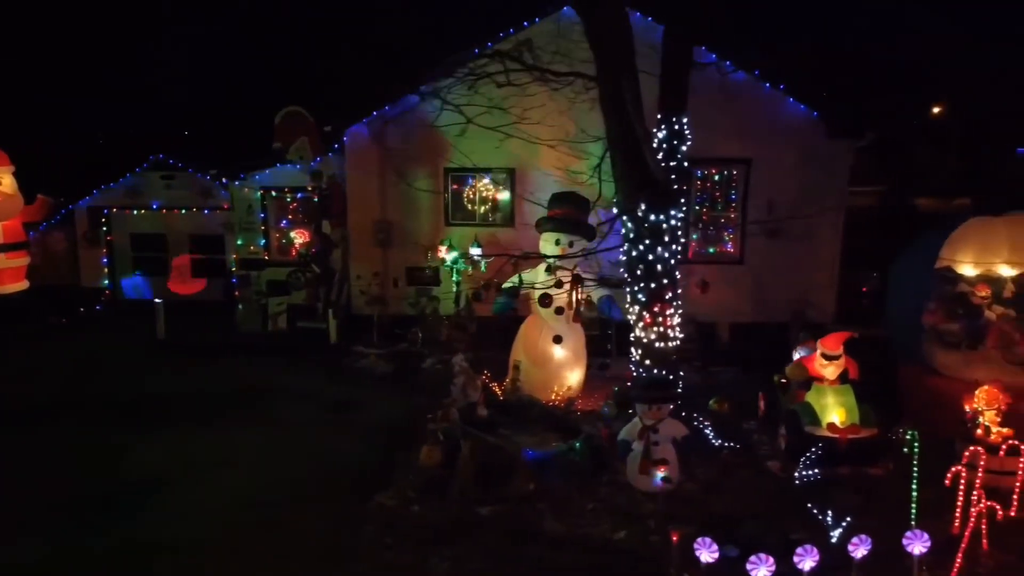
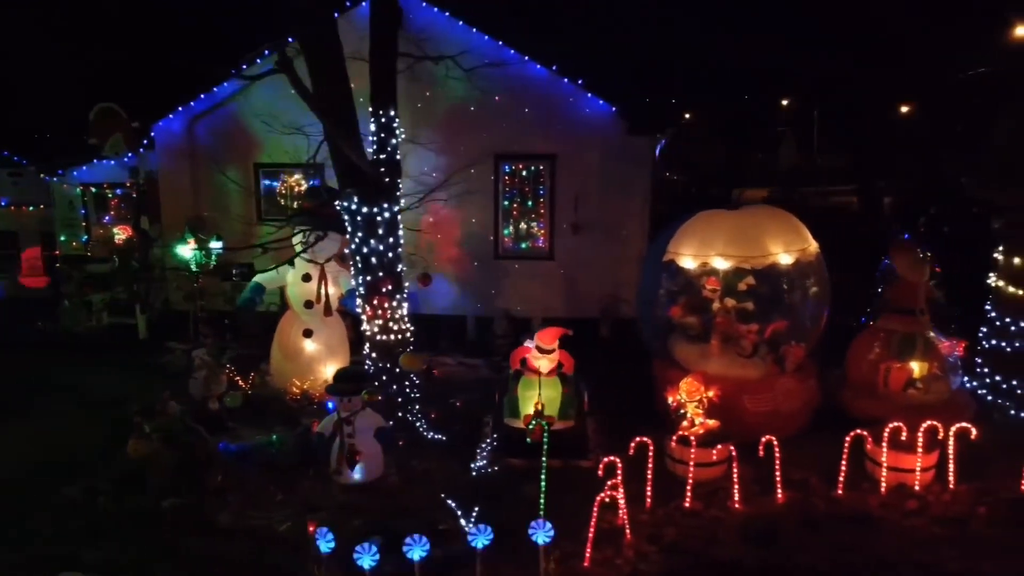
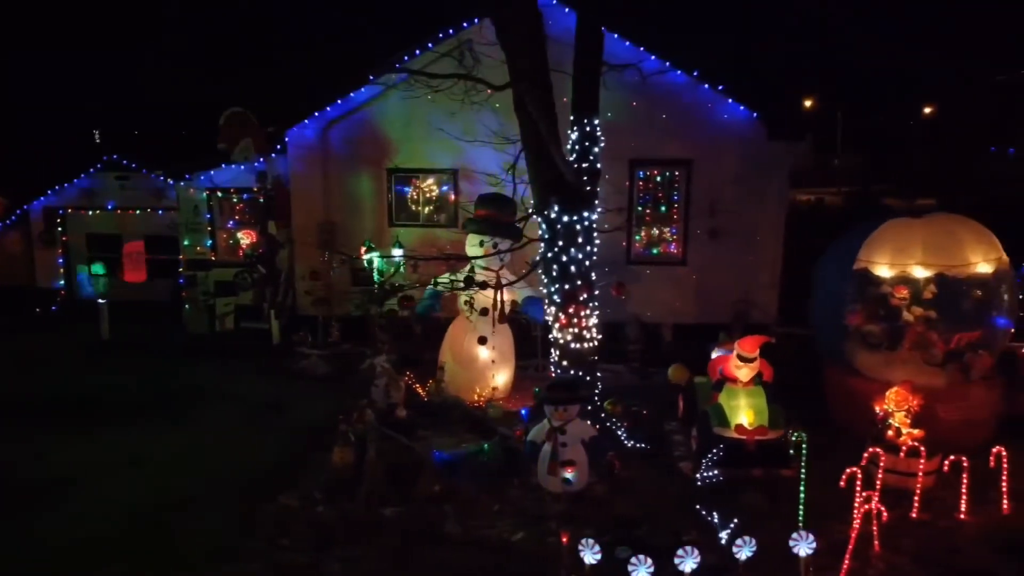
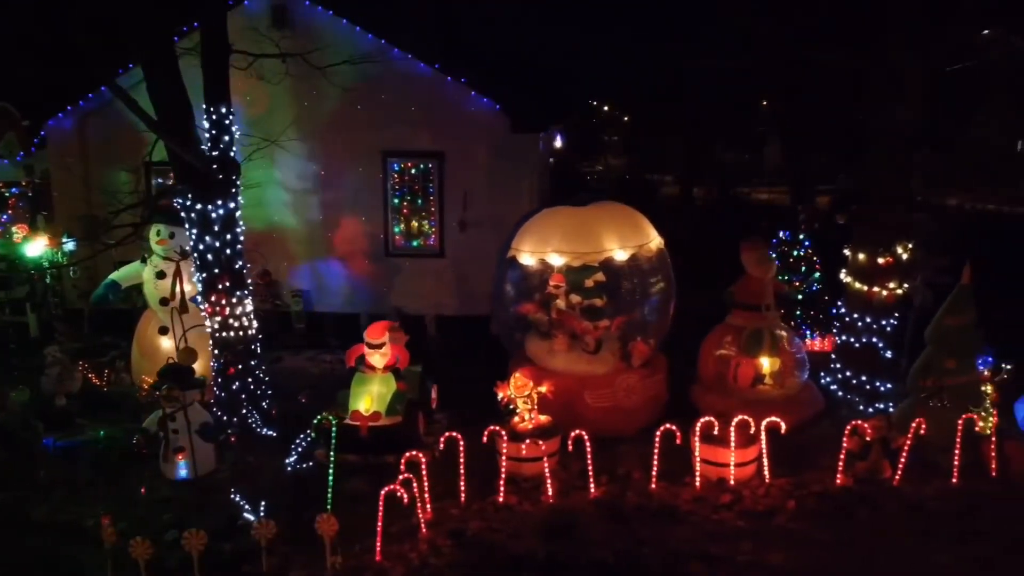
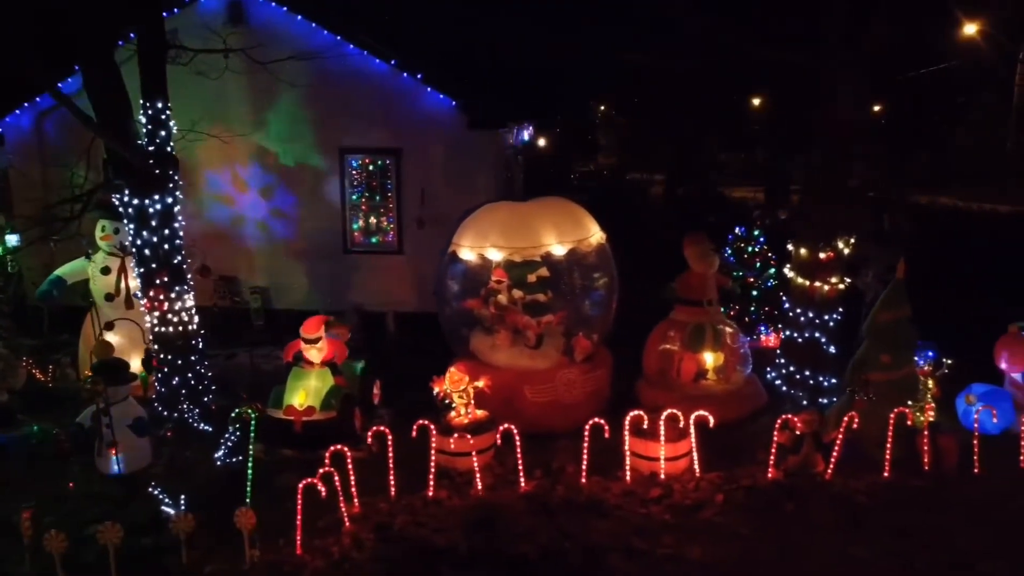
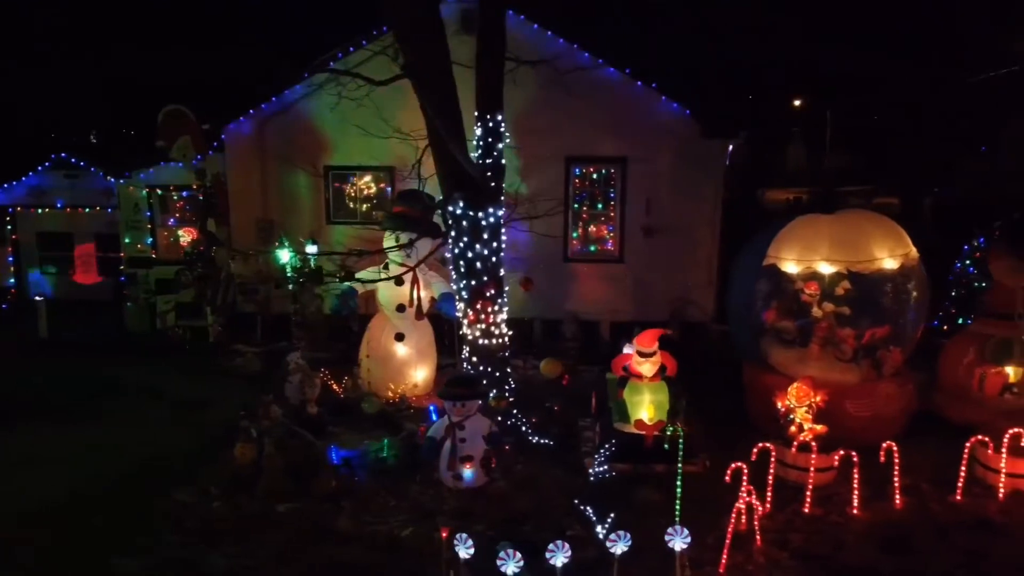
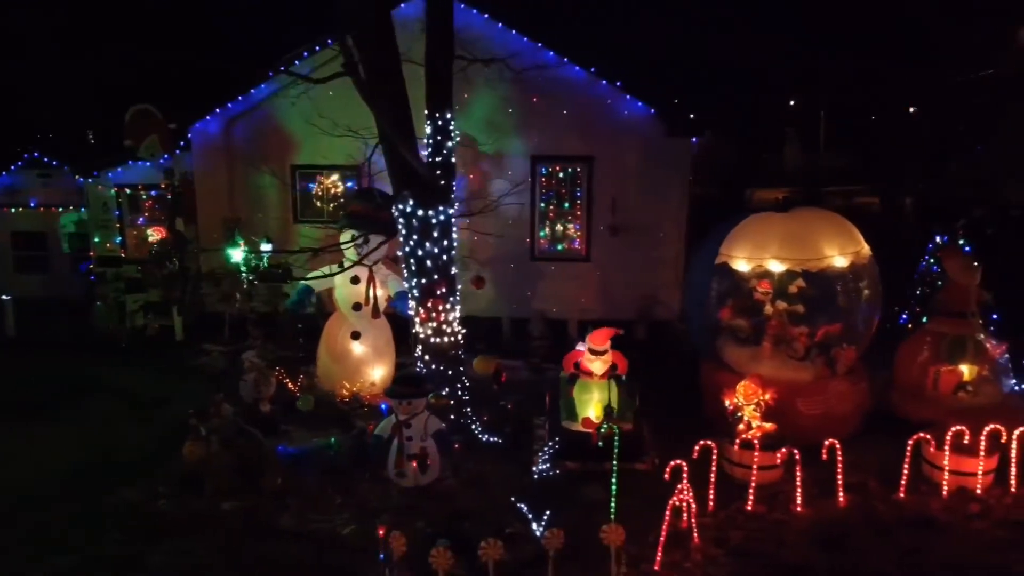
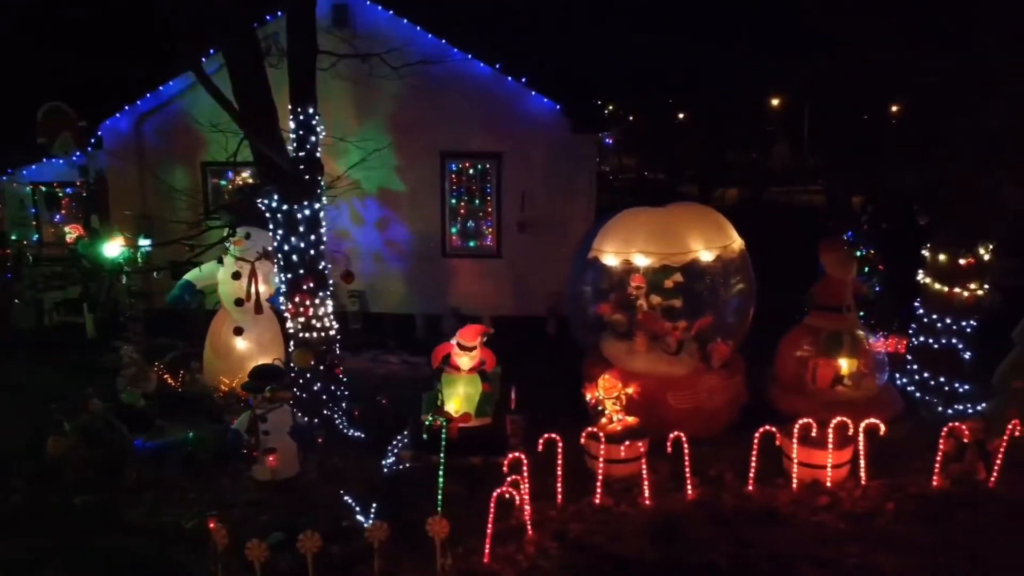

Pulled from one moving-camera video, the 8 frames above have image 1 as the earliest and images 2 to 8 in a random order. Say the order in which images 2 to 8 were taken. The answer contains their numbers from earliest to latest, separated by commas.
3, 6, 7, 2, 8, 4, 5
